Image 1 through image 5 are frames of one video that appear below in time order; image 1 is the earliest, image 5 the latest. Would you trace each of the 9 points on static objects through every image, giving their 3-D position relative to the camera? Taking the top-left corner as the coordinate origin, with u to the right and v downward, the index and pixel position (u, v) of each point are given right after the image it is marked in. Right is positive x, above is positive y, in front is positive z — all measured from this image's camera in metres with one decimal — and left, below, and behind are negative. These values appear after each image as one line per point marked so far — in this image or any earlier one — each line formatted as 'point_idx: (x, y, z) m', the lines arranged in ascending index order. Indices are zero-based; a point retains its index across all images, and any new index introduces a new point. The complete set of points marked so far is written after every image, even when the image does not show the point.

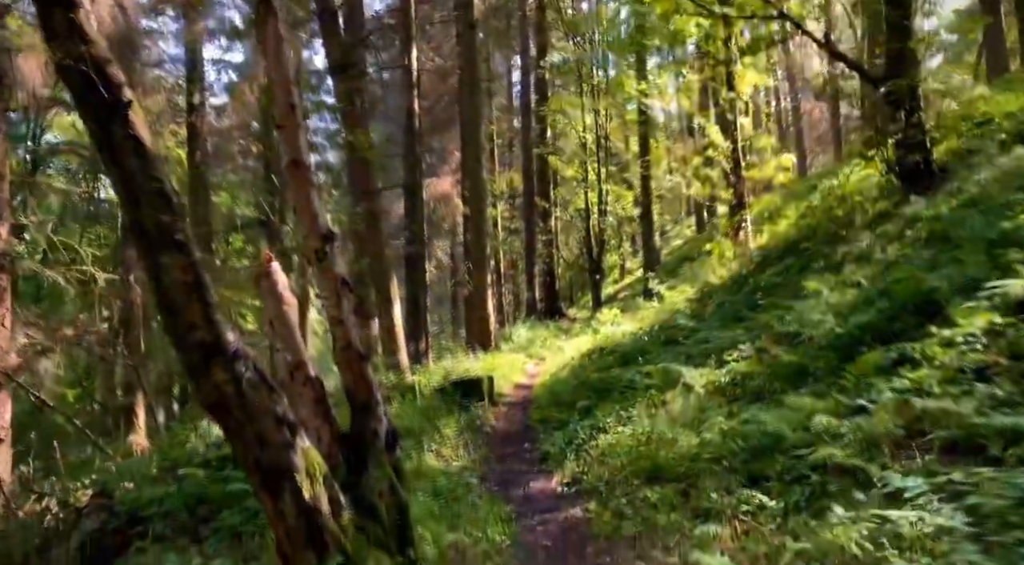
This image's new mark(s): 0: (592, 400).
0: (+0.9, -1.3, +13.3) m
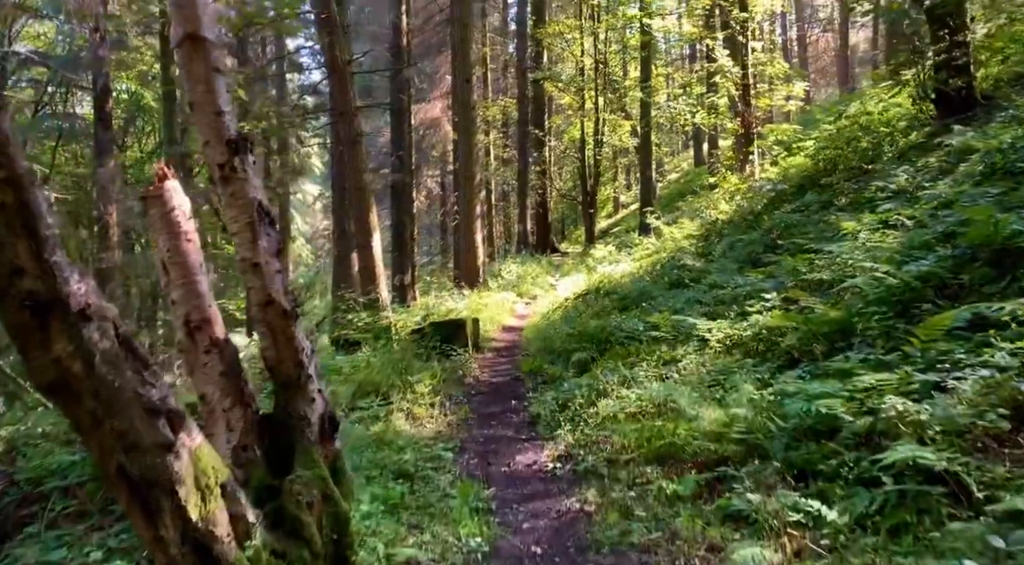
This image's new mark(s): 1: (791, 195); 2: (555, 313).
0: (+0.8, -0.7, +11.9) m
1: (+4.4, +1.4, +18.8) m
2: (+0.6, -0.4, +16.9) m
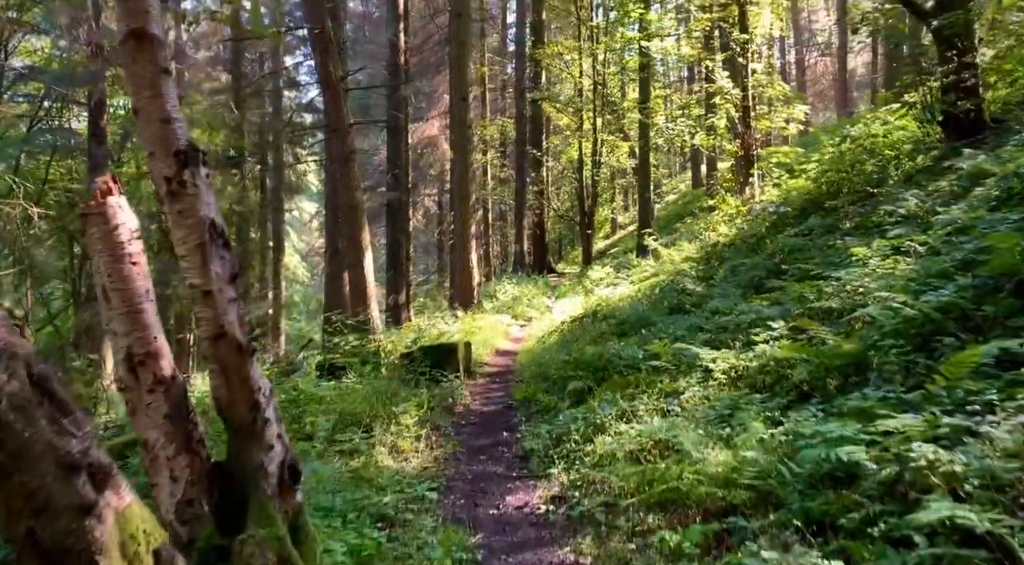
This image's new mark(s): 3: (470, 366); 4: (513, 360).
0: (+0.7, -0.9, +11.3) m
1: (+4.3, +1.0, +18.4) m
2: (+0.5, -0.8, +16.4) m
3: (-0.5, -1.0, +14.0) m
4: (0.0, -1.0, +16.0) m
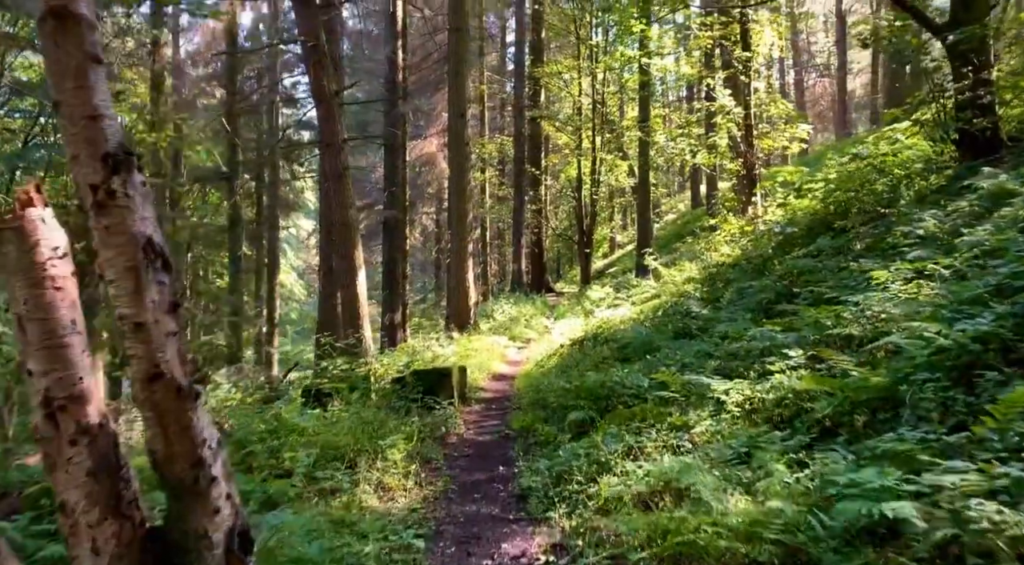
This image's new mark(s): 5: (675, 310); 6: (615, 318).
0: (+0.7, -1.1, +10.7) m
1: (+4.3, +0.6, +17.7) m
2: (+0.5, -1.0, +15.7) m
3: (-0.5, -1.2, +13.4) m
4: (0.0, -1.3, +15.3) m
5: (+2.1, -0.4, +15.5) m
6: (+1.5, -0.5, +17.7) m
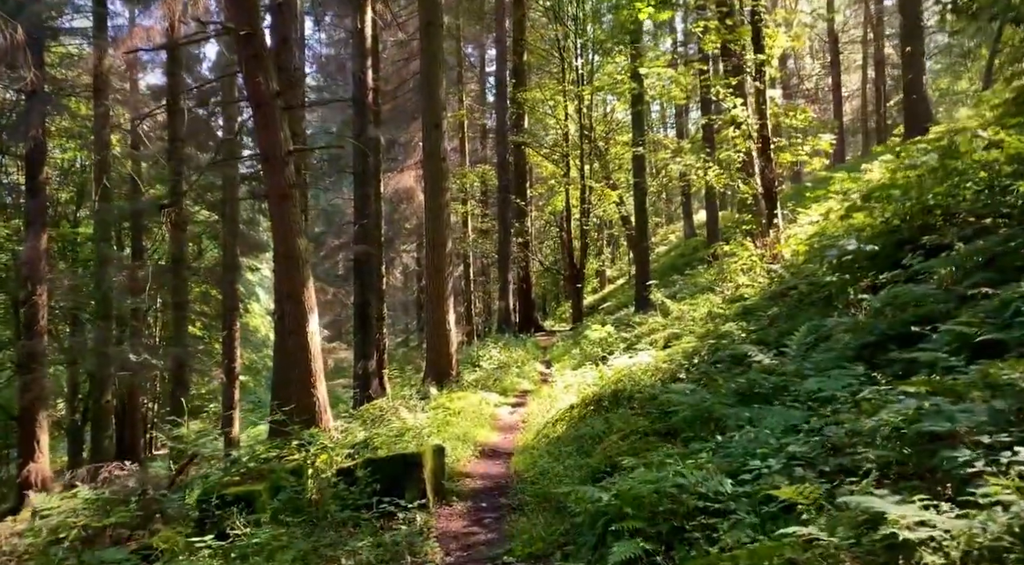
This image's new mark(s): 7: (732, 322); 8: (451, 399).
0: (+0.7, -1.4, +6.9) m
1: (+4.2, +0.2, +14.0) m
2: (+0.4, -1.5, +11.9) m
3: (-0.5, -1.6, +9.5) m
4: (-0.1, -1.7, +11.5) m
5: (+2.1, -0.7, +11.7) m
6: (+1.4, -1.0, +13.9) m
7: (+2.9, -0.5, +14.9) m
8: (-0.8, -1.4, +14.3) m
